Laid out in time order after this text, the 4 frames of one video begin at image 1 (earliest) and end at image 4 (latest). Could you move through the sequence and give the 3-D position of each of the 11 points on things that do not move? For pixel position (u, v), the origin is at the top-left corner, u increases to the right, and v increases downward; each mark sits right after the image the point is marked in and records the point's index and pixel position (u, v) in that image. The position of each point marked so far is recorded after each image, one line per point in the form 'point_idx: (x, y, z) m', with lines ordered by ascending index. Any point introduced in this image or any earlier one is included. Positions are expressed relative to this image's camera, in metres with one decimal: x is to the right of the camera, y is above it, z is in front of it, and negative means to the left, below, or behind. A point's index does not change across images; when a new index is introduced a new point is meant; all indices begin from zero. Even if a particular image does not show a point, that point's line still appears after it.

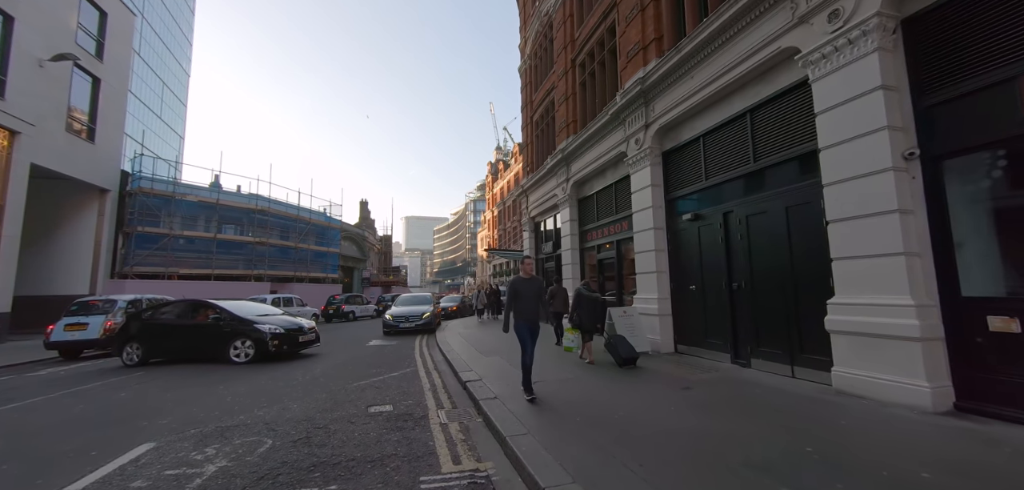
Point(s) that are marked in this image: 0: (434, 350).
0: (-2.2, -3.0, +10.4) m
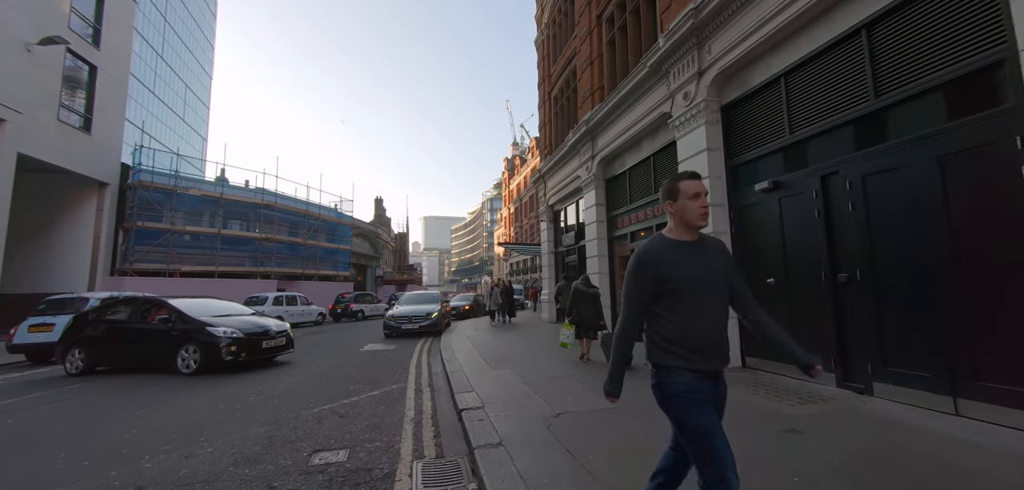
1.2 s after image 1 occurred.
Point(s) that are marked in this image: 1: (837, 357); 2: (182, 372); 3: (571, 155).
0: (-1.8, -2.7, +8.7) m
1: (+4.2, -1.5, +4.8) m
2: (-6.9, -2.7, +7.7) m
3: (+2.0, +3.0, +12.1) m
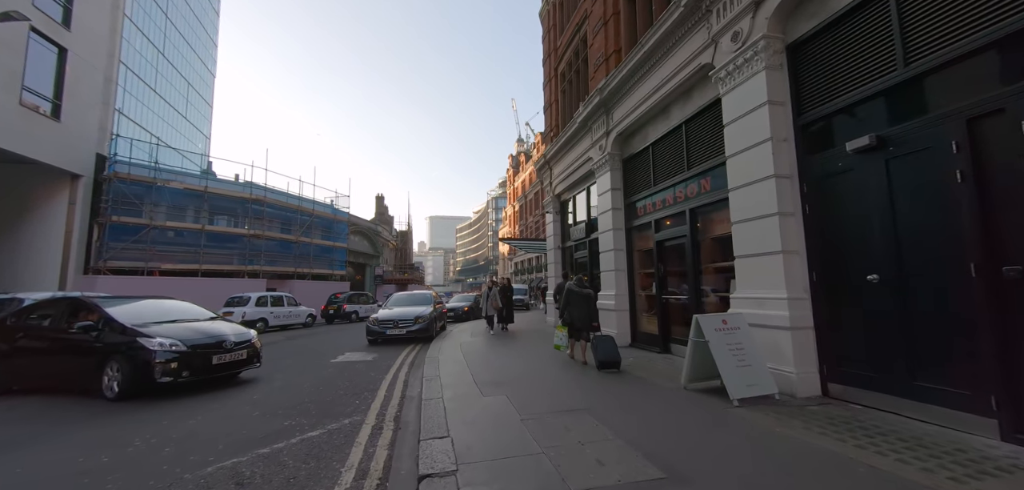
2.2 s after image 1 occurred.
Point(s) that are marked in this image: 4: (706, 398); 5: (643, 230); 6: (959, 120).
0: (-1.9, -2.5, +7.1) m
1: (+4.1, -1.3, +3.1) m
2: (-7.0, -2.5, +6.2) m
3: (+2.0, +3.2, +10.5) m
4: (+2.5, -2.0, +4.7) m
5: (+3.0, +0.4, +8.4) m
6: (+4.2, +1.1, +3.4) m
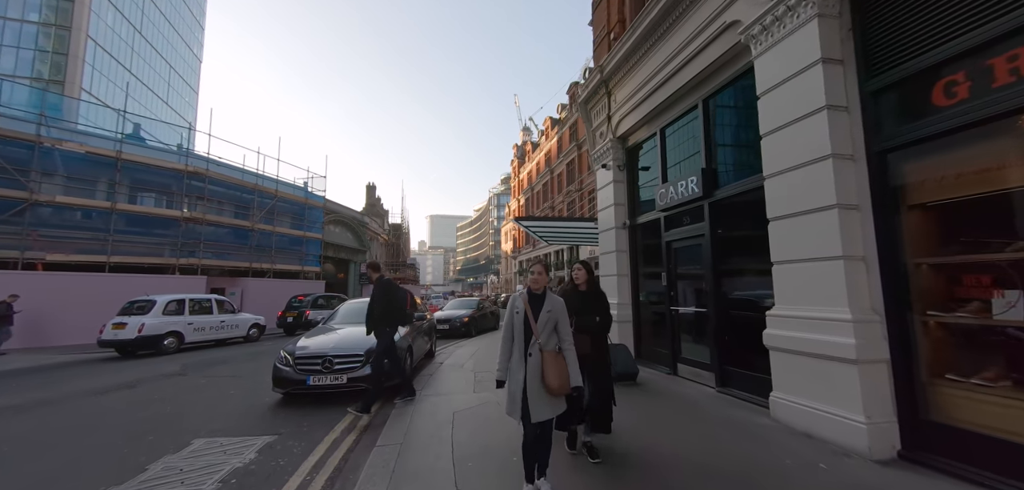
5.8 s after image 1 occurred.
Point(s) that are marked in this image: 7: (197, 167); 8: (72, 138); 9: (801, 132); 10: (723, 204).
0: (-1.2, -2.0, +1.8) m
1: (+4.8, -0.8, -2.2) m
2: (-6.3, -2.0, +1.0) m
3: (+2.7, +3.7, +5.2) m
4: (+3.2, -1.5, -0.6) m
5: (+3.7, +0.8, +3.1) m
6: (+4.9, +1.6, -1.9) m
7: (-16.3, +4.0, +18.9) m
8: (-18.8, +4.5, +15.8) m
9: (+3.1, +1.2, +3.9) m
10: (+3.0, +0.6, +5.2) m
